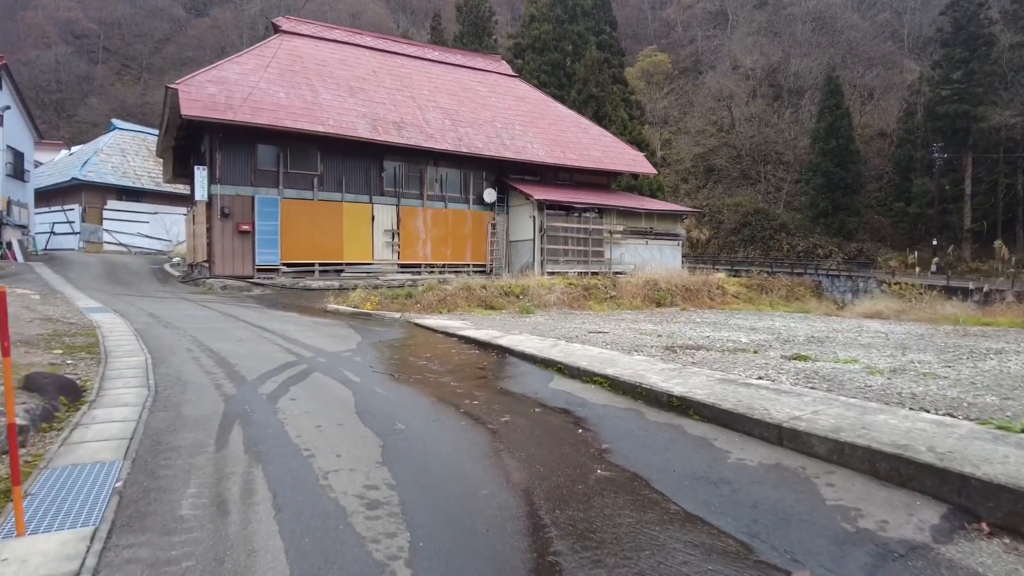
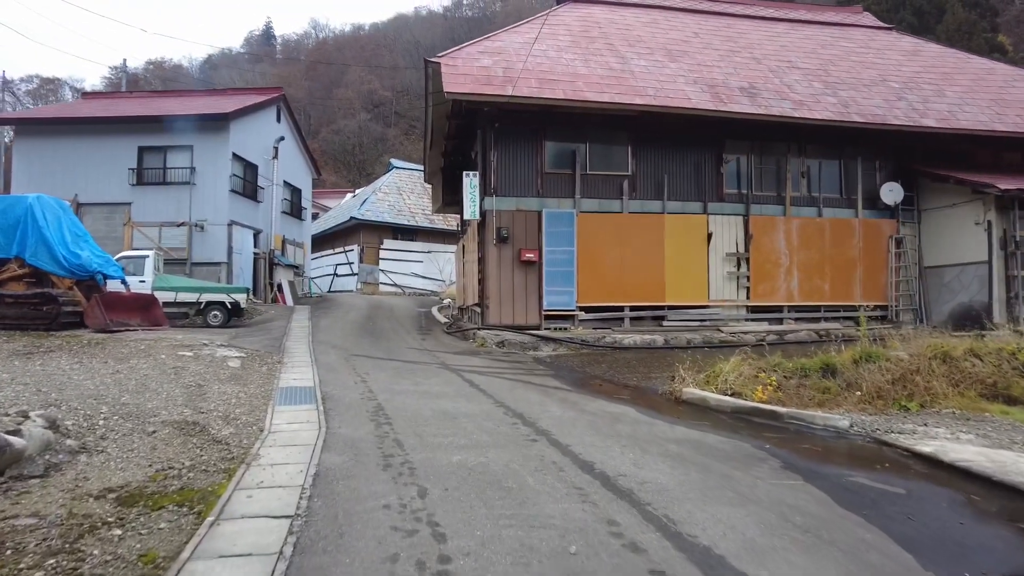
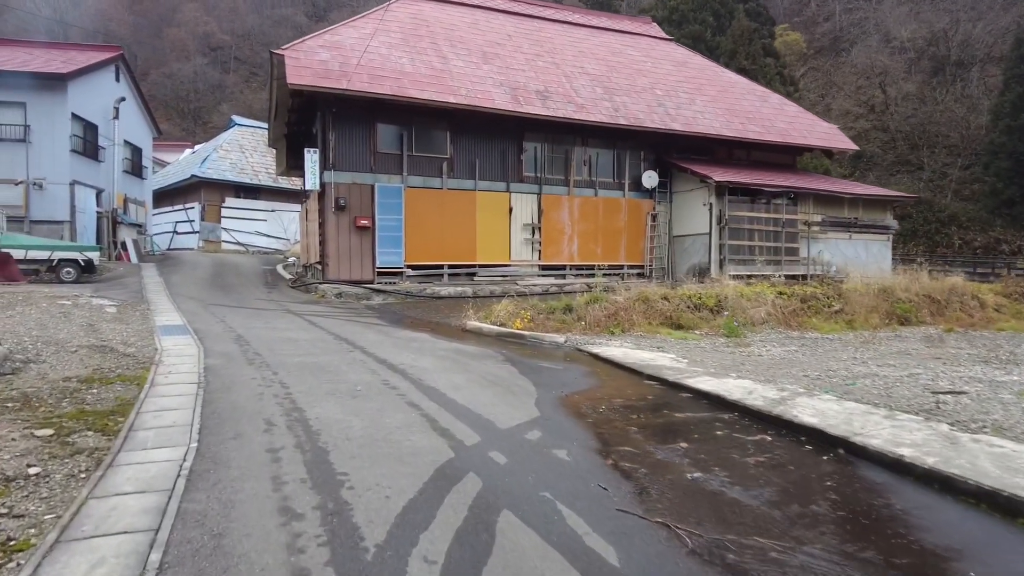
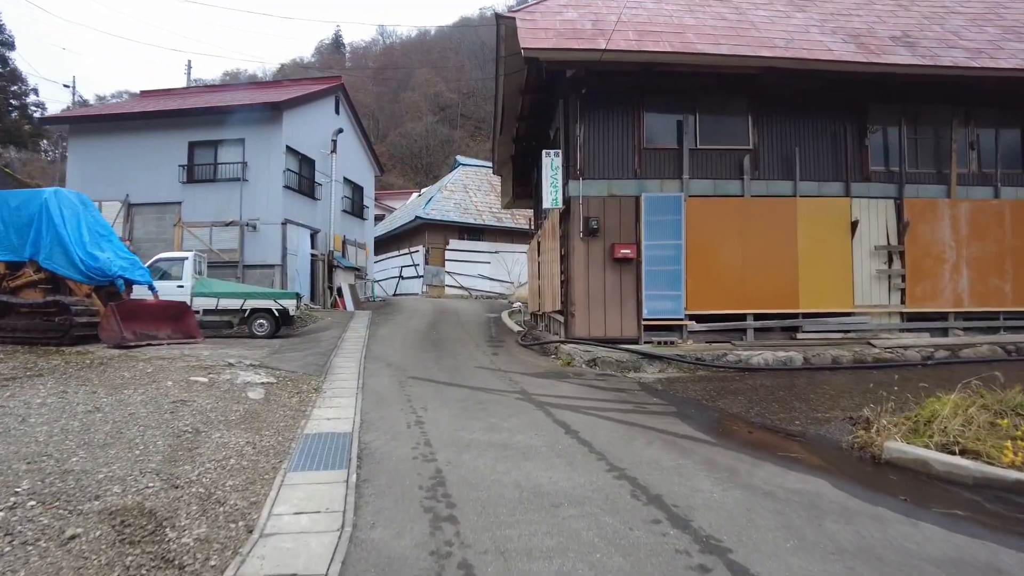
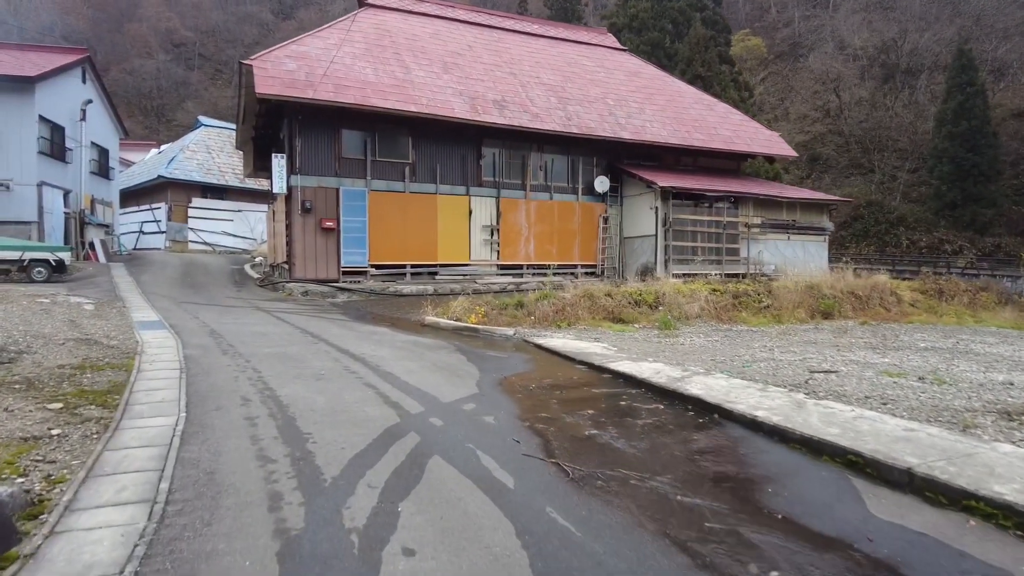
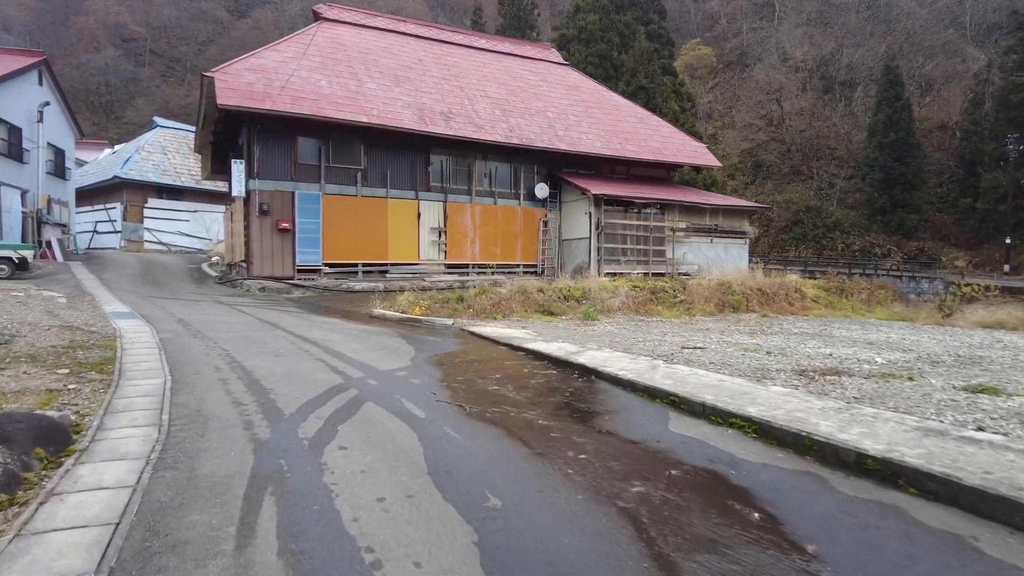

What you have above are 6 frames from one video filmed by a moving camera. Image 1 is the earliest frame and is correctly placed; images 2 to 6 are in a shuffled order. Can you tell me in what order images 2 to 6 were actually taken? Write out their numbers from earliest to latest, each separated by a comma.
6, 5, 3, 2, 4
